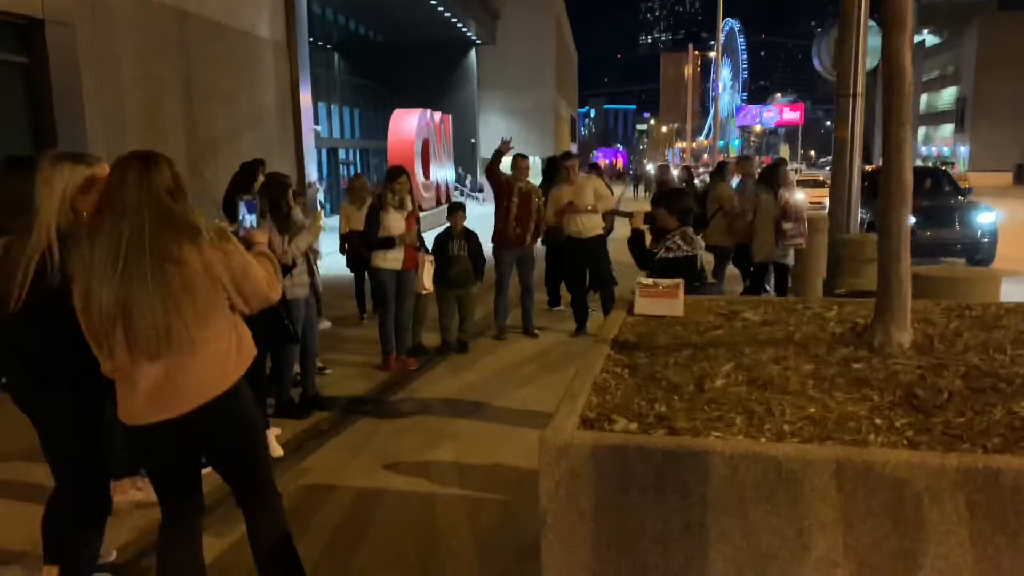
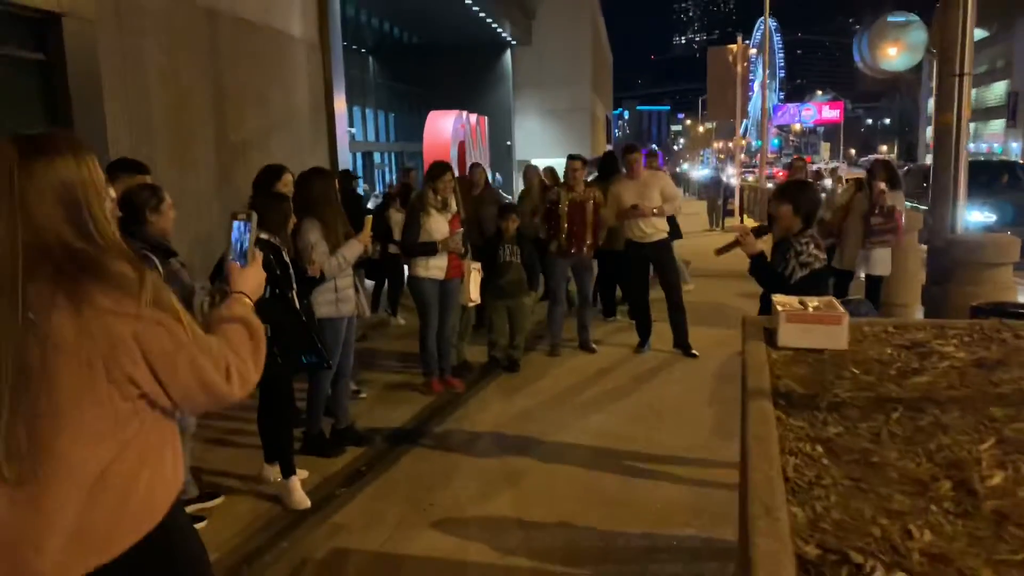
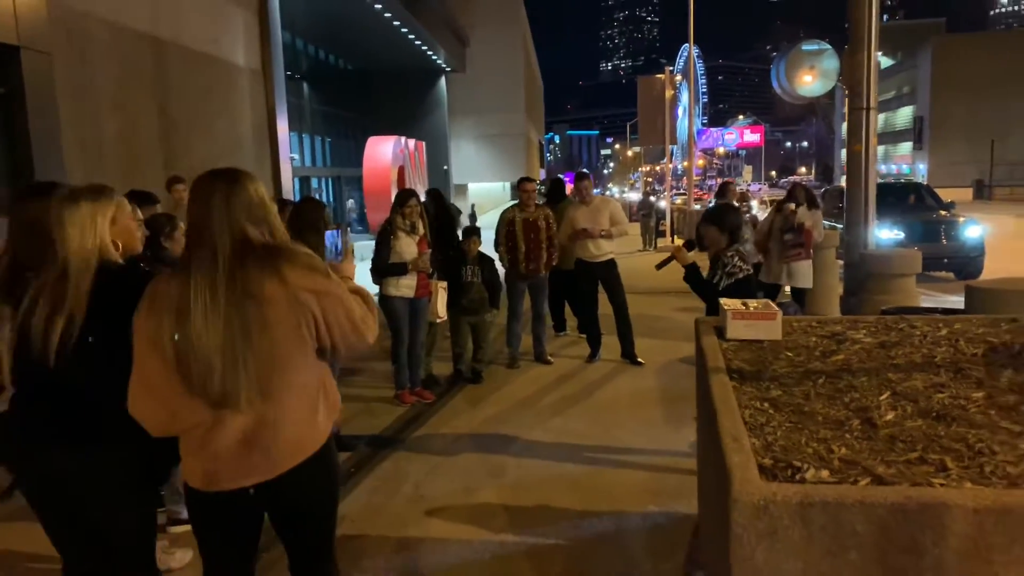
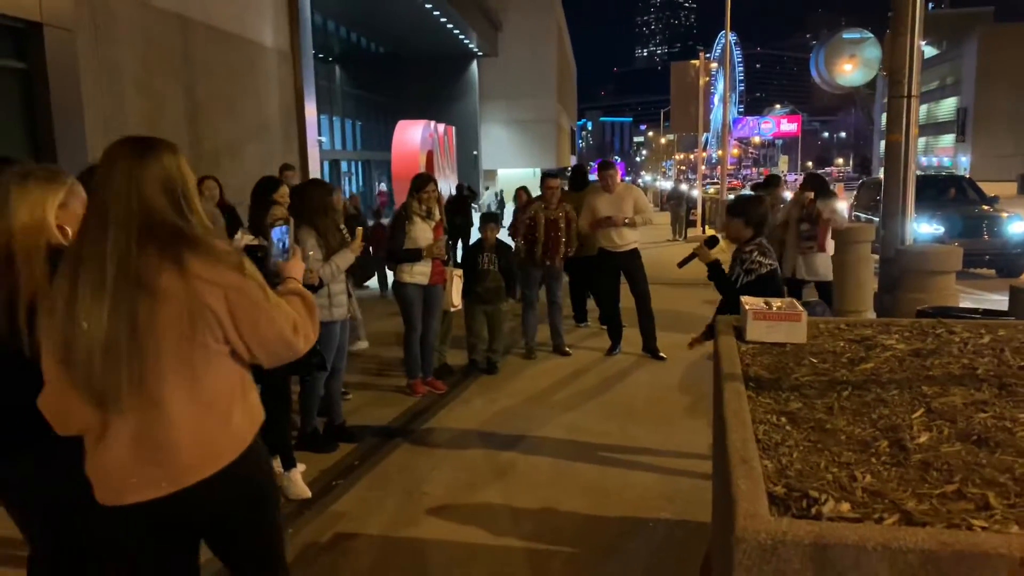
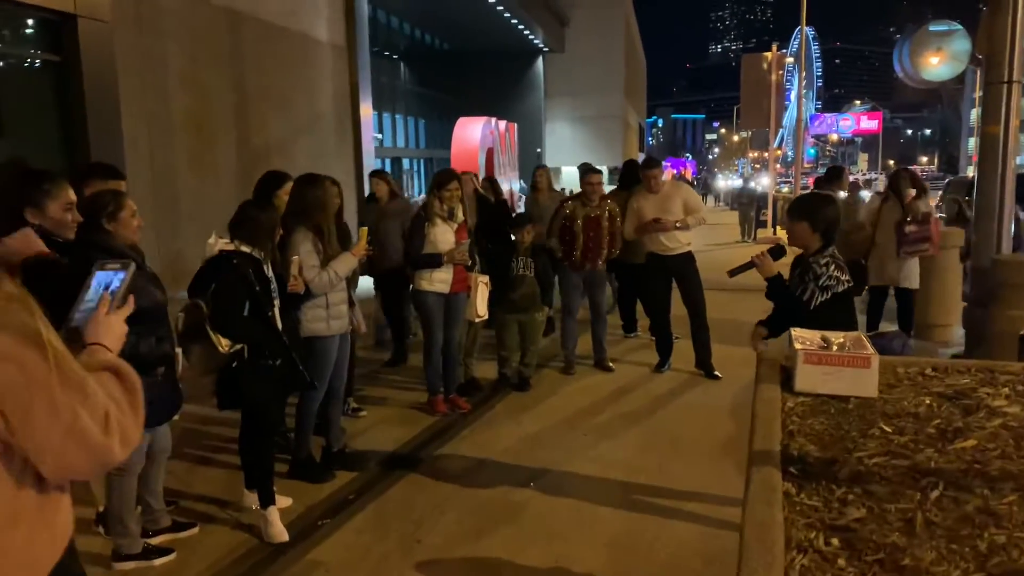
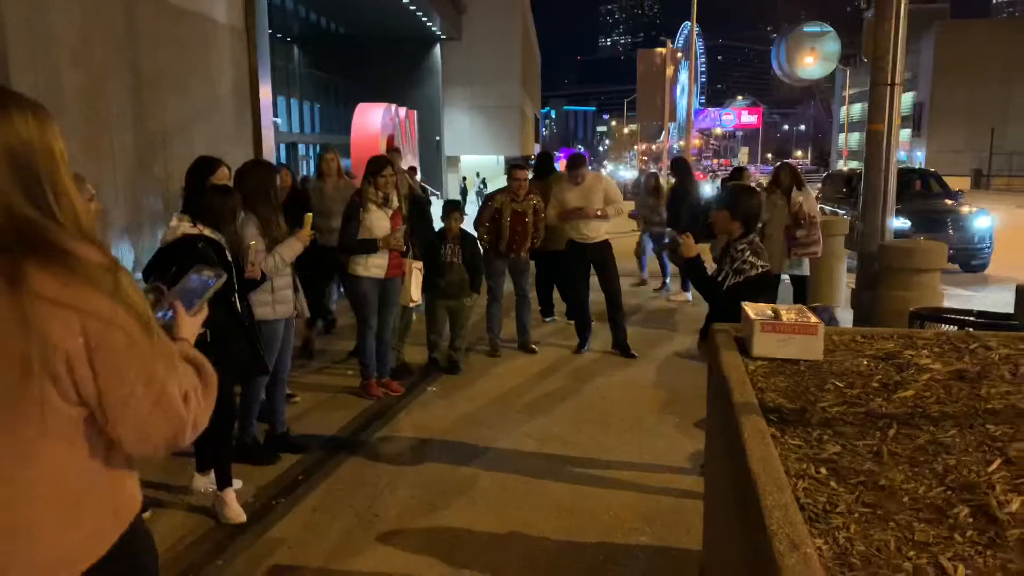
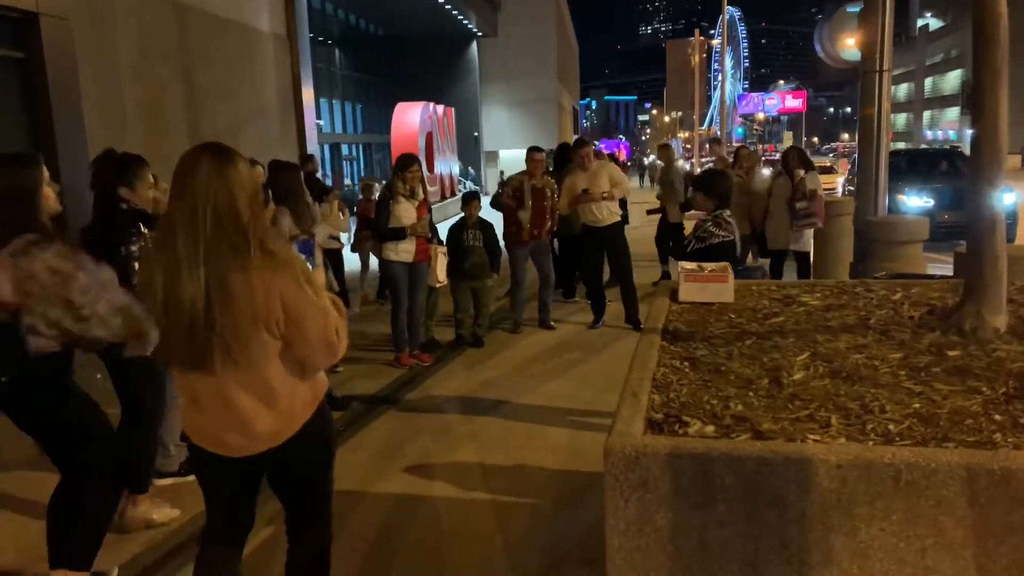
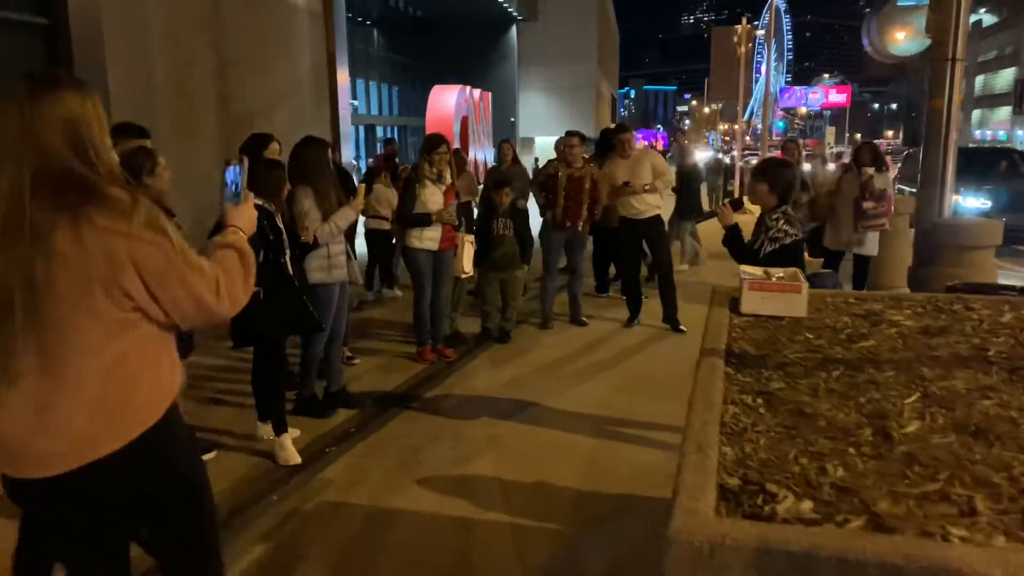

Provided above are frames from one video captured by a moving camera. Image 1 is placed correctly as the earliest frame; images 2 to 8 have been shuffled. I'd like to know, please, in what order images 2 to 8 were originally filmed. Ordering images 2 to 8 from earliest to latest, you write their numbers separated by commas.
7, 8, 2, 5, 6, 4, 3
